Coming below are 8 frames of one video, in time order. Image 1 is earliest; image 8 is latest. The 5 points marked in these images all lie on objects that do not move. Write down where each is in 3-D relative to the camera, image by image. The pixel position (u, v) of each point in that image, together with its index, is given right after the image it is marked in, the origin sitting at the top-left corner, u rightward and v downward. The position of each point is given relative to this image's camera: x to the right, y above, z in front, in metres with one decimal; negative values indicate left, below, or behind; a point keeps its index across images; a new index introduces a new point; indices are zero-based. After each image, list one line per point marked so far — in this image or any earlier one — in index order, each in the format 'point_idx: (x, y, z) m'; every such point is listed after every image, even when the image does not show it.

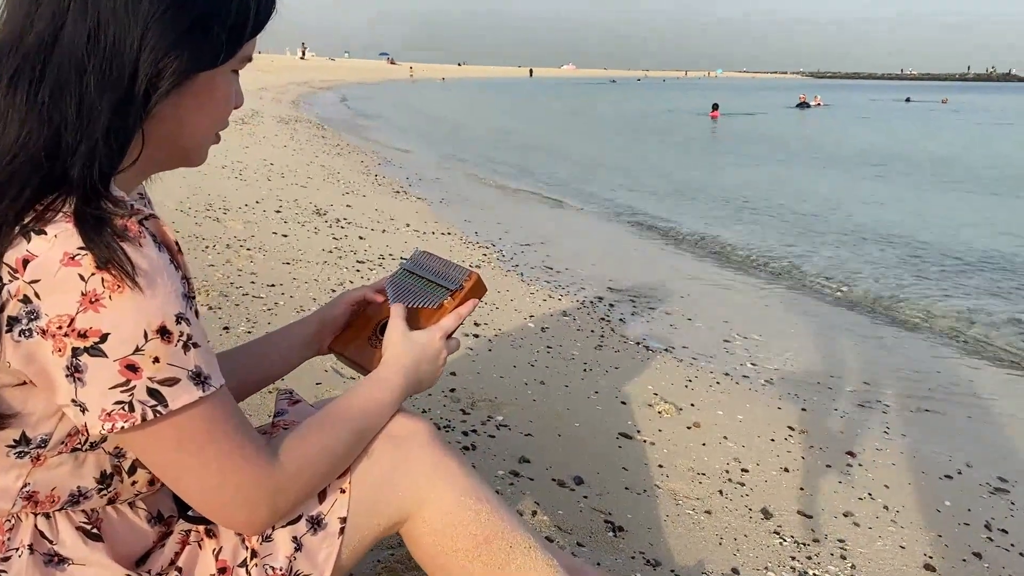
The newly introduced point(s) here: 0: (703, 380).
0: (+1.4, -0.7, +6.4) m
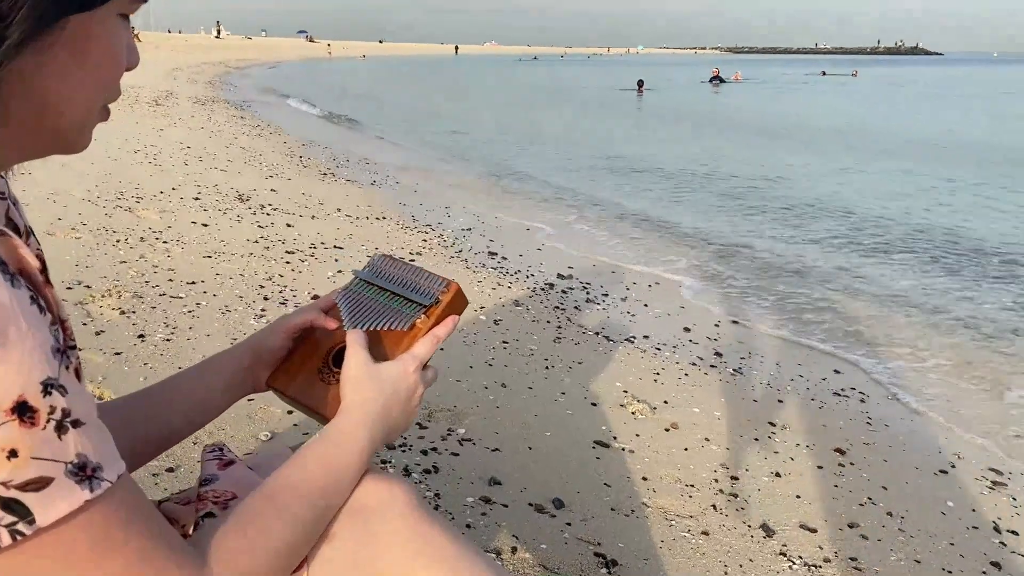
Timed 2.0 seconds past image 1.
0: (+1.1, -0.6, +5.9) m
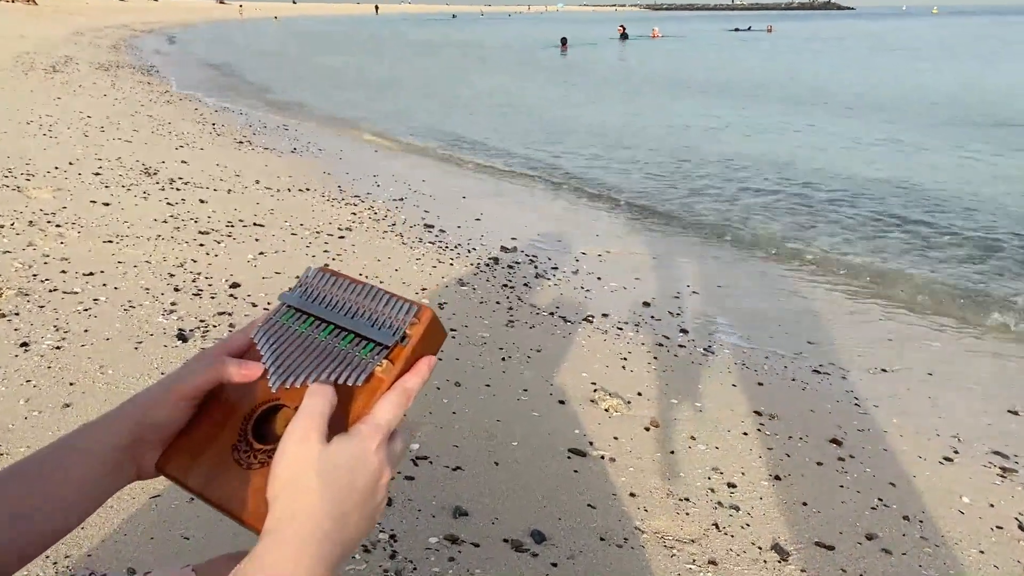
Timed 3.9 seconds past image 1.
0: (+0.8, -0.4, +5.4) m
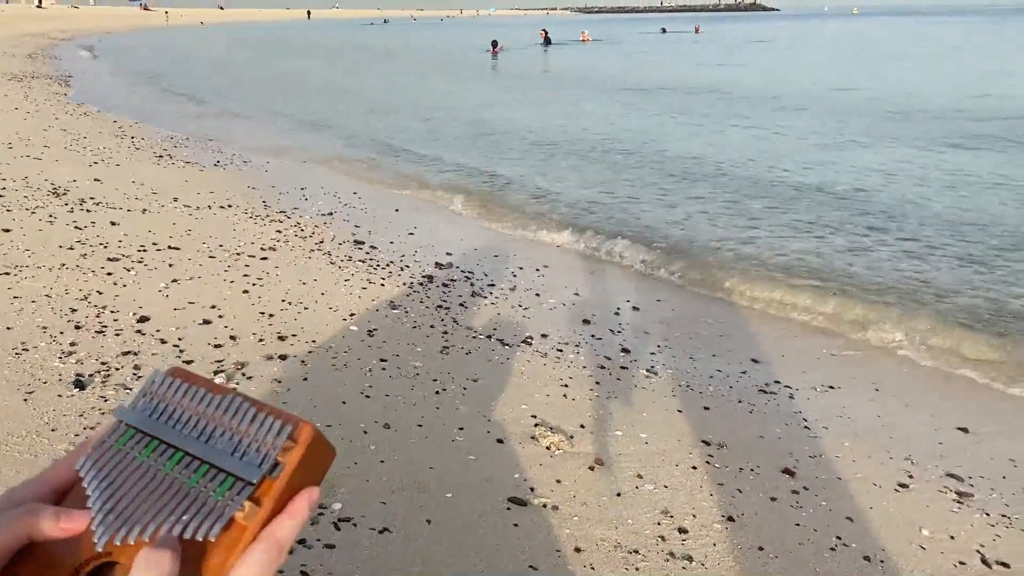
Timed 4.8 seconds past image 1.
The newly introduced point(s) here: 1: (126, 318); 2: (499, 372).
0: (+0.4, -0.5, +5.1) m
1: (-2.4, -0.2, +5.4) m
2: (-0.1, -0.5, +5.1) m
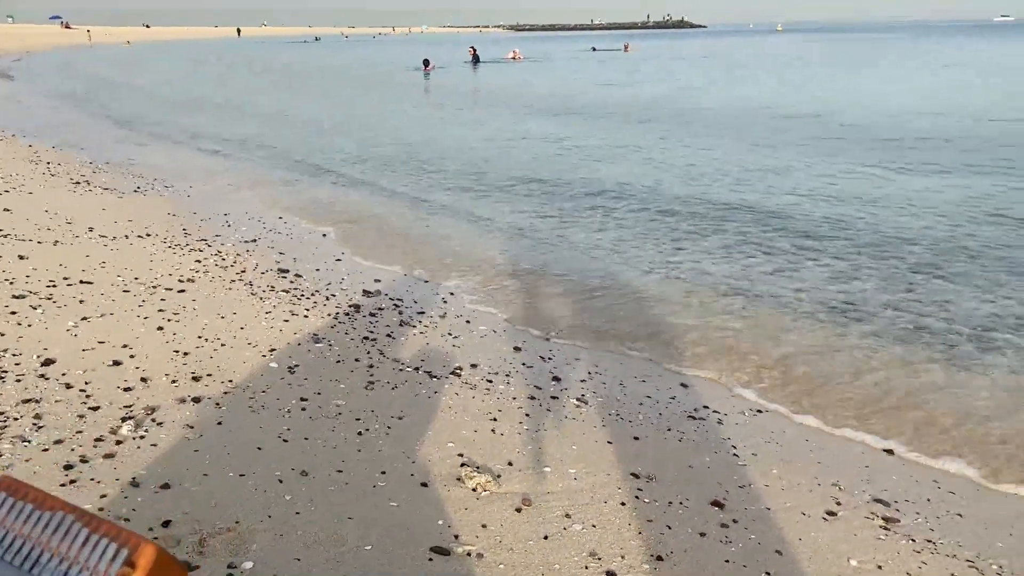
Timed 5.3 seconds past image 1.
0: (0.0, -0.7, +5.0) m
1: (-2.8, -0.4, +5.1) m
2: (-0.5, -0.7, +5.0) m
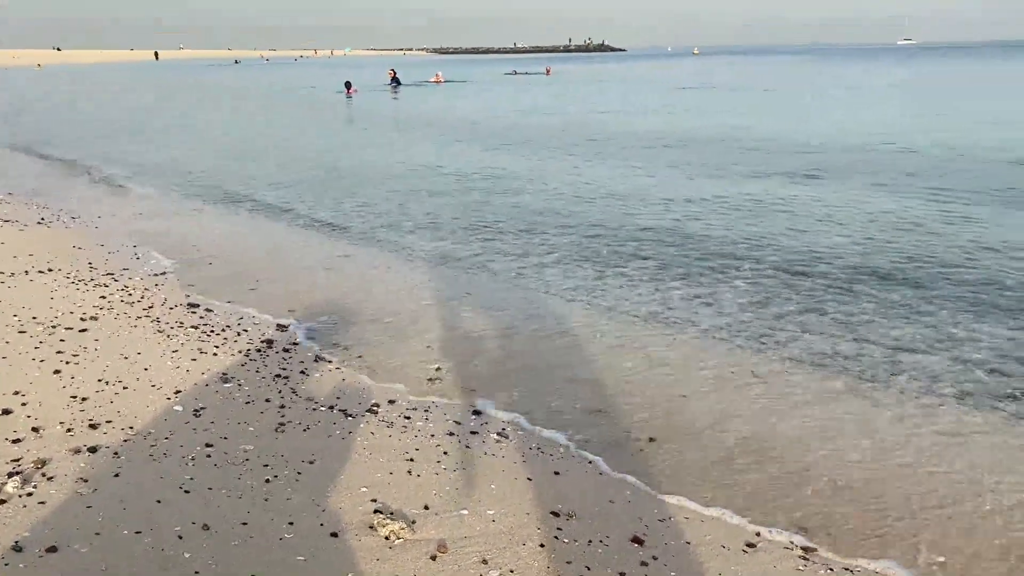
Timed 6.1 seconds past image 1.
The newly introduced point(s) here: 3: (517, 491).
0: (-0.5, -0.9, +4.8) m
1: (-3.3, -0.7, +4.8) m
2: (-0.9, -0.9, +4.8) m
3: (0.0, -1.0, +4.4) m
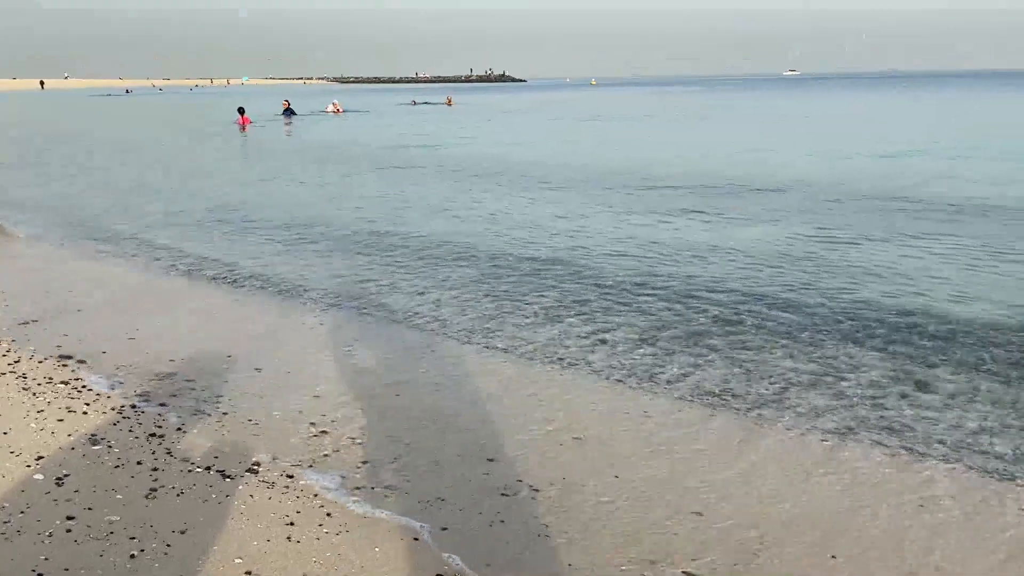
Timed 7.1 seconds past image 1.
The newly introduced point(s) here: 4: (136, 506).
0: (-1.1, -1.2, +4.6) m
1: (-3.8, -1.0, +4.3) m
2: (-1.5, -1.2, +4.5) m
3: (-0.5, -1.3, +4.3) m
4: (-1.9, -1.1, +4.6) m
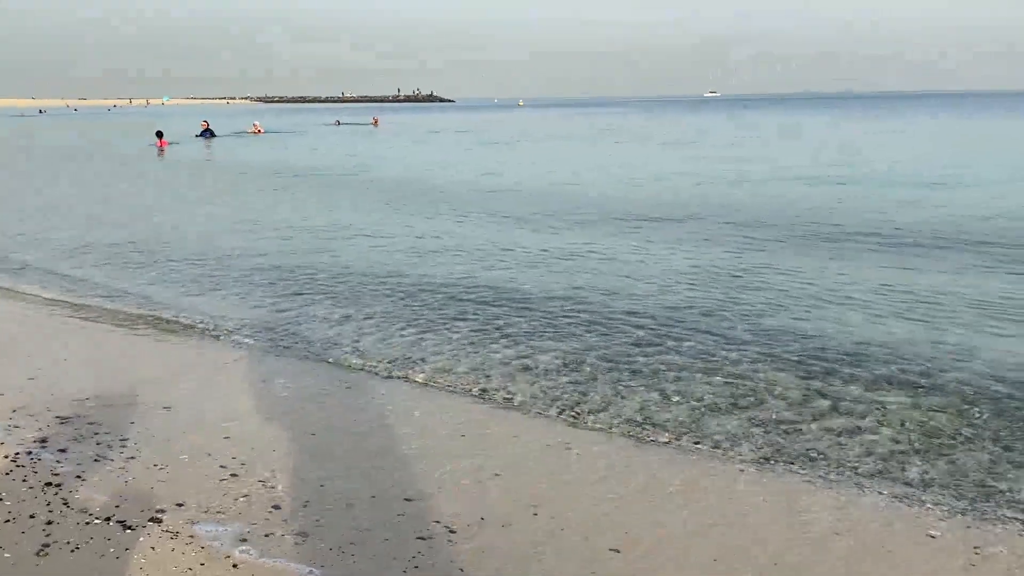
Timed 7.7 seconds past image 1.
0: (-1.5, -1.4, +4.4) m
1: (-4.2, -1.3, +3.8) m
2: (-1.9, -1.4, +4.3) m
3: (-0.9, -1.5, +4.1) m
4: (-2.4, -1.3, +4.3) m
